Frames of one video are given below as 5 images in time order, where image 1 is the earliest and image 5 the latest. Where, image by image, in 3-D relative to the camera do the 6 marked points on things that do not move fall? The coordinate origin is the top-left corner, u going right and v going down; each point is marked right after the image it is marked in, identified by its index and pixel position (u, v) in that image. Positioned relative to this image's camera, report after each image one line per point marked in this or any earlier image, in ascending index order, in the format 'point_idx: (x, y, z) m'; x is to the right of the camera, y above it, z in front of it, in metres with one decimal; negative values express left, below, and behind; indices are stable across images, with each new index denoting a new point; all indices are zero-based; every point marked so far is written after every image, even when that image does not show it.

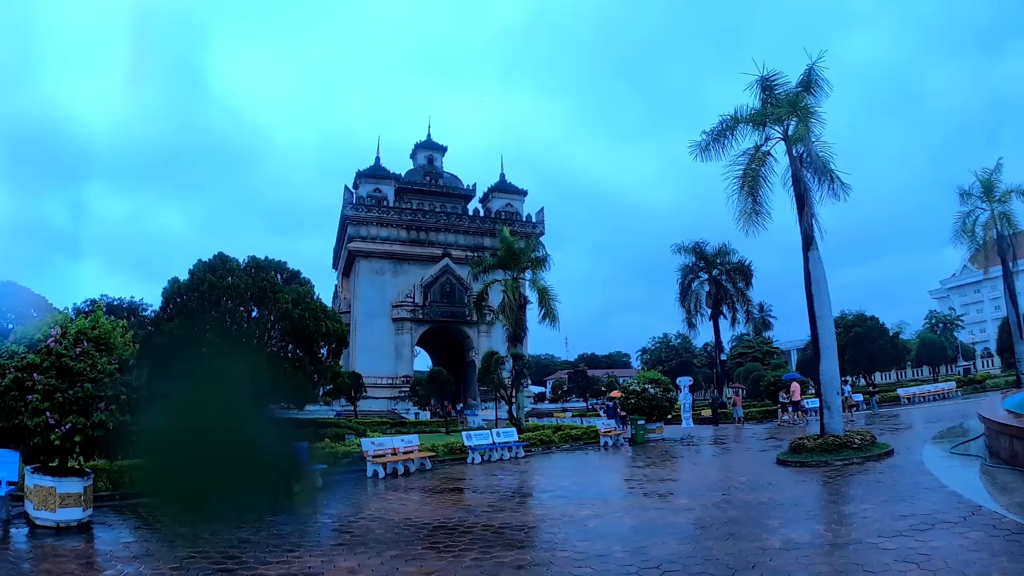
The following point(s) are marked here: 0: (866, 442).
0: (+7.2, -3.1, +12.7) m
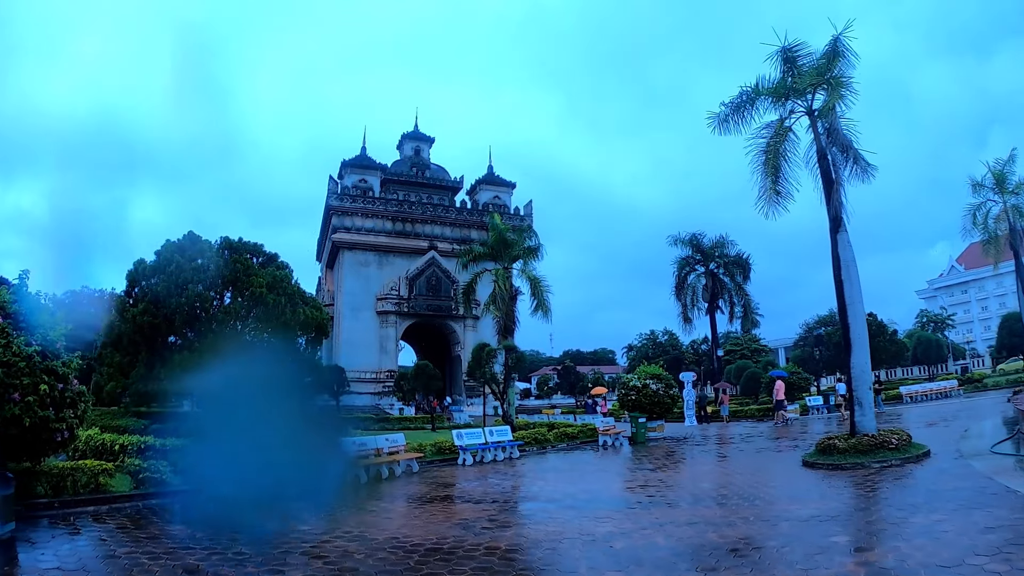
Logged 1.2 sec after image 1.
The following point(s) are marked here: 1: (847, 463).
0: (+7.1, -2.8, +11.5) m
1: (+5.8, -3.0, +11.0) m
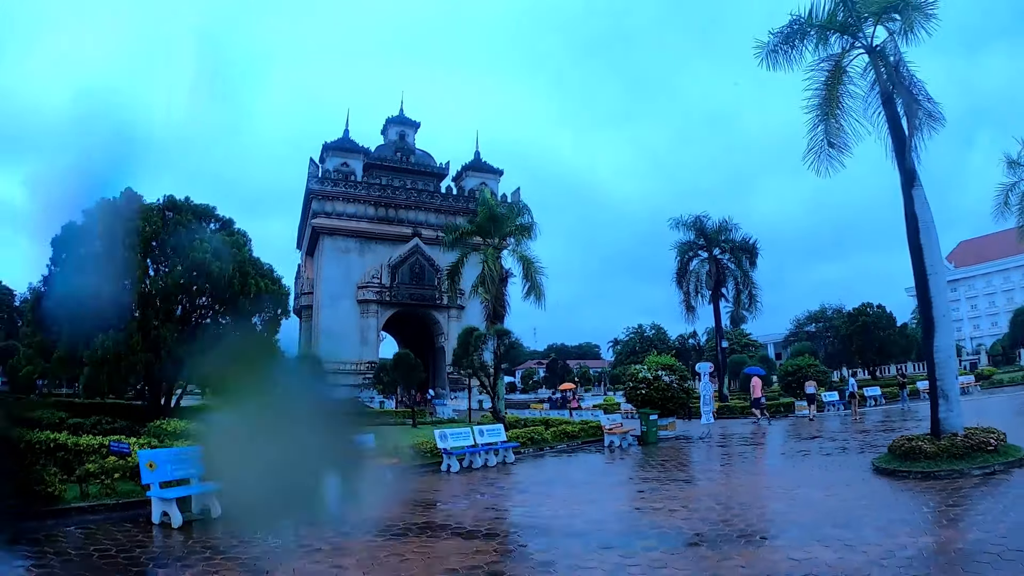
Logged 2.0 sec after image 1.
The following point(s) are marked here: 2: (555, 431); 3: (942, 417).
0: (+7.1, -2.3, +9.2) m
1: (+5.8, -2.5, +8.6) m
2: (+1.1, -3.6, +16.0) m
3: (+6.5, -2.0, +9.6) m
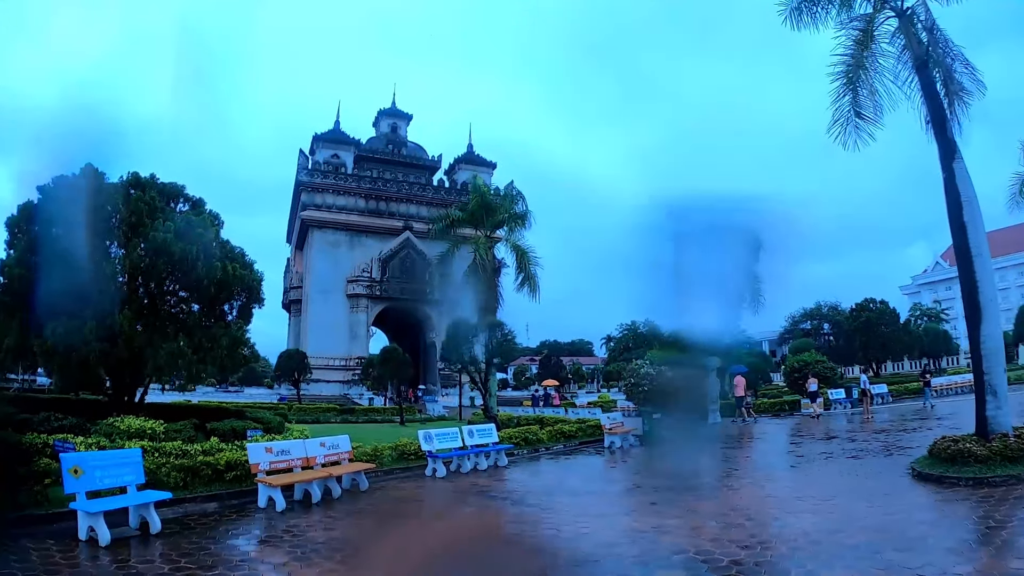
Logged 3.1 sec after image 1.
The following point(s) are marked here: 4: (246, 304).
0: (+7.0, -2.1, +8.1) m
1: (+5.8, -2.3, +7.6) m
2: (+0.9, -3.4, +14.9) m
3: (+6.5, -1.8, +8.6) m
4: (-6.3, -0.3, +14.9) m
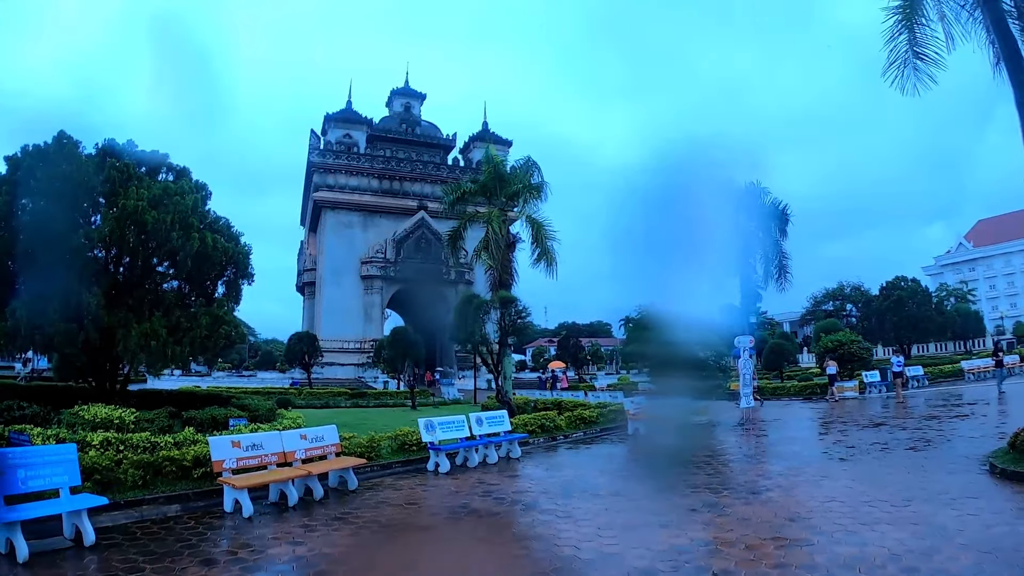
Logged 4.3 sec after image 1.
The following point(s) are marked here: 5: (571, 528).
0: (+7.1, -1.7, +6.7) m
1: (+5.9, -1.9, +6.2) m
2: (+1.2, -2.8, +13.7) m
3: (+6.6, -1.4, +7.1) m
4: (-6.0, +0.2, +13.7) m
5: (+0.5, -2.1, +5.6) m
